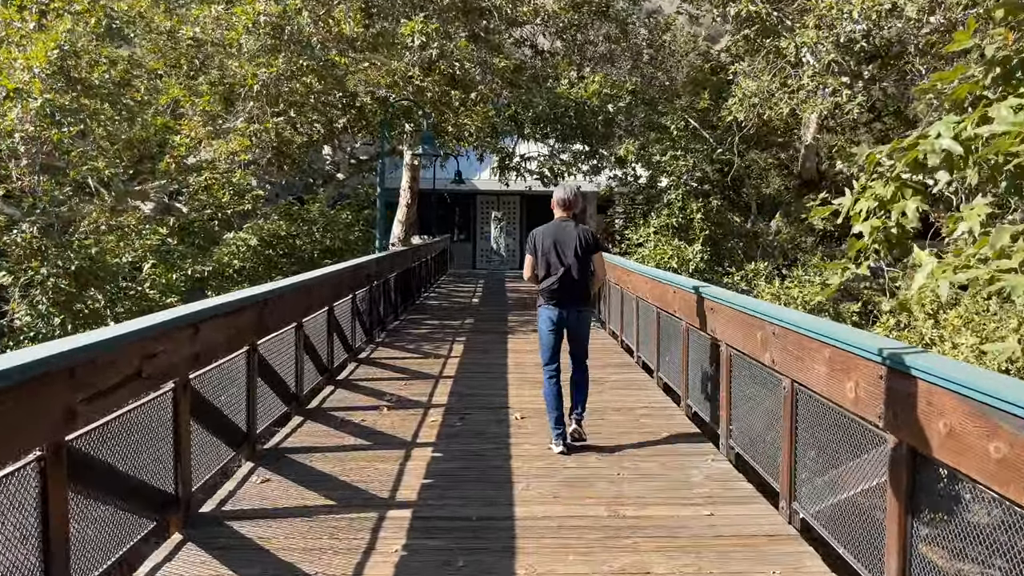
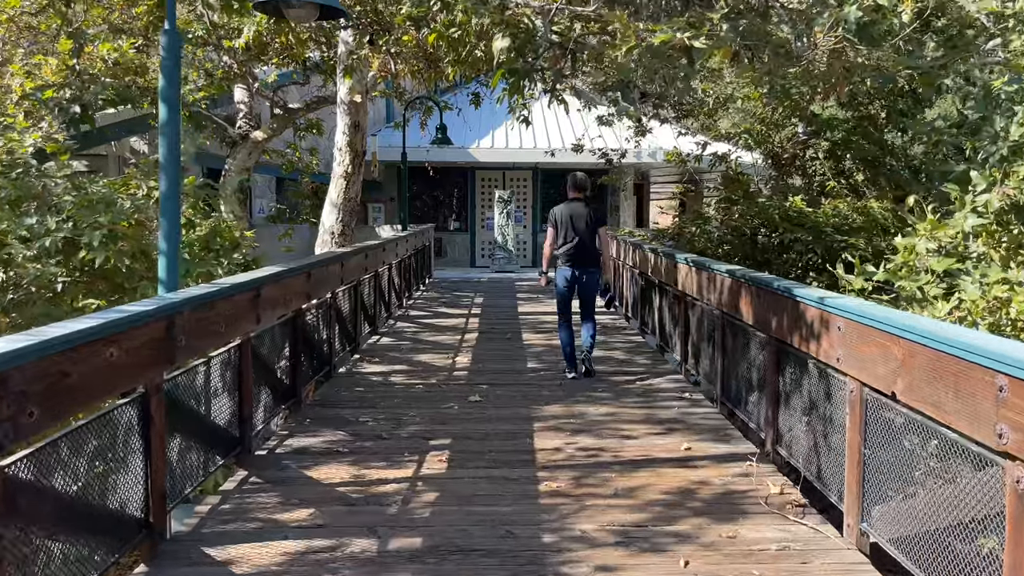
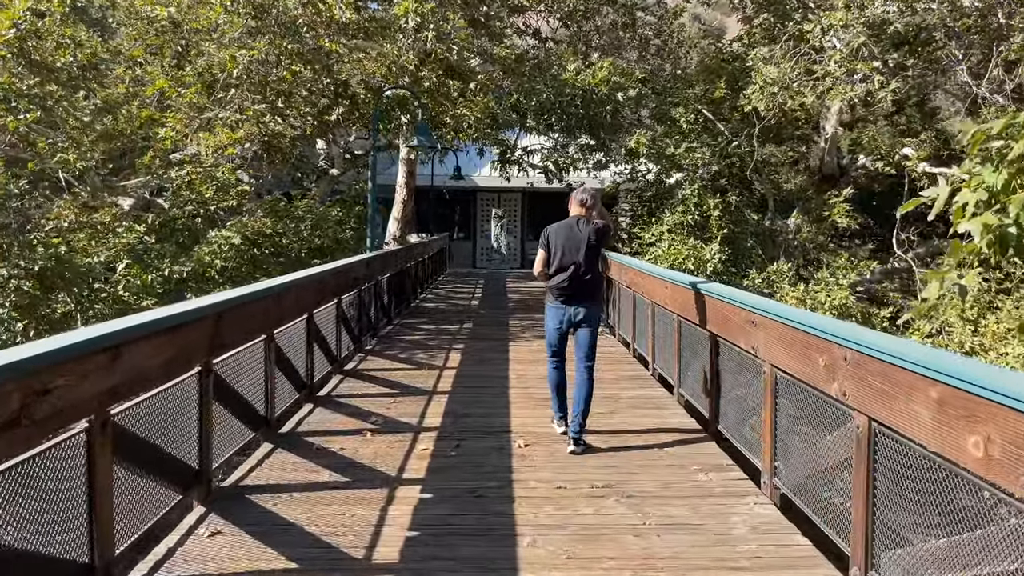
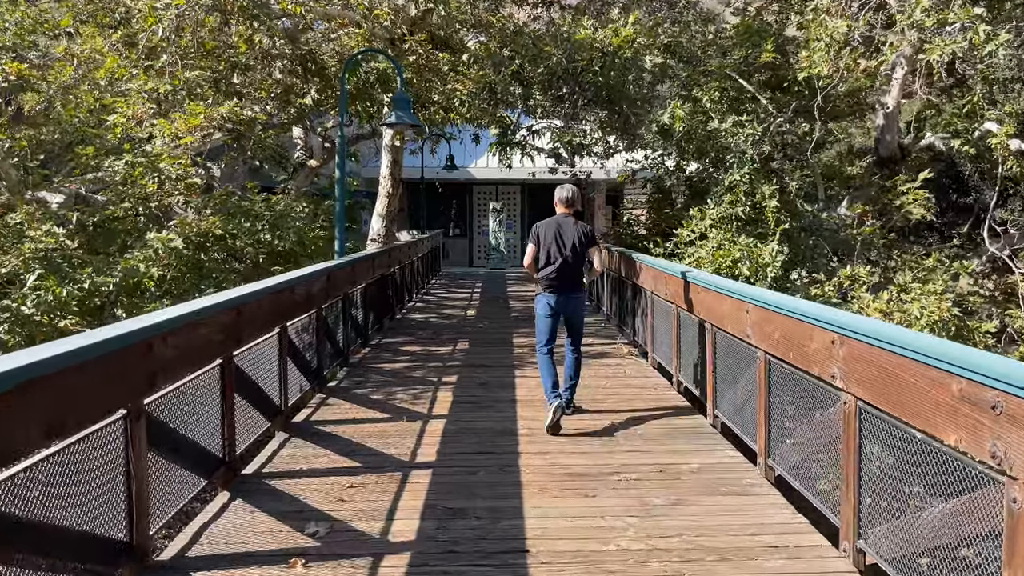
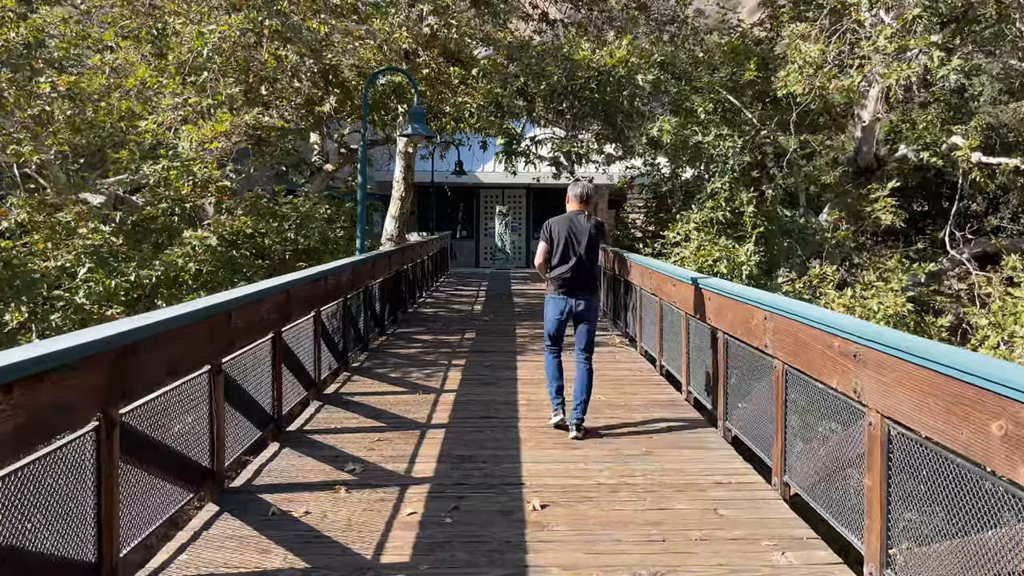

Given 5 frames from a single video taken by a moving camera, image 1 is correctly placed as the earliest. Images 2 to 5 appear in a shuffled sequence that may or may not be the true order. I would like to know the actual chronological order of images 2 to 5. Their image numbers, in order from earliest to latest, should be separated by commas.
3, 5, 4, 2
